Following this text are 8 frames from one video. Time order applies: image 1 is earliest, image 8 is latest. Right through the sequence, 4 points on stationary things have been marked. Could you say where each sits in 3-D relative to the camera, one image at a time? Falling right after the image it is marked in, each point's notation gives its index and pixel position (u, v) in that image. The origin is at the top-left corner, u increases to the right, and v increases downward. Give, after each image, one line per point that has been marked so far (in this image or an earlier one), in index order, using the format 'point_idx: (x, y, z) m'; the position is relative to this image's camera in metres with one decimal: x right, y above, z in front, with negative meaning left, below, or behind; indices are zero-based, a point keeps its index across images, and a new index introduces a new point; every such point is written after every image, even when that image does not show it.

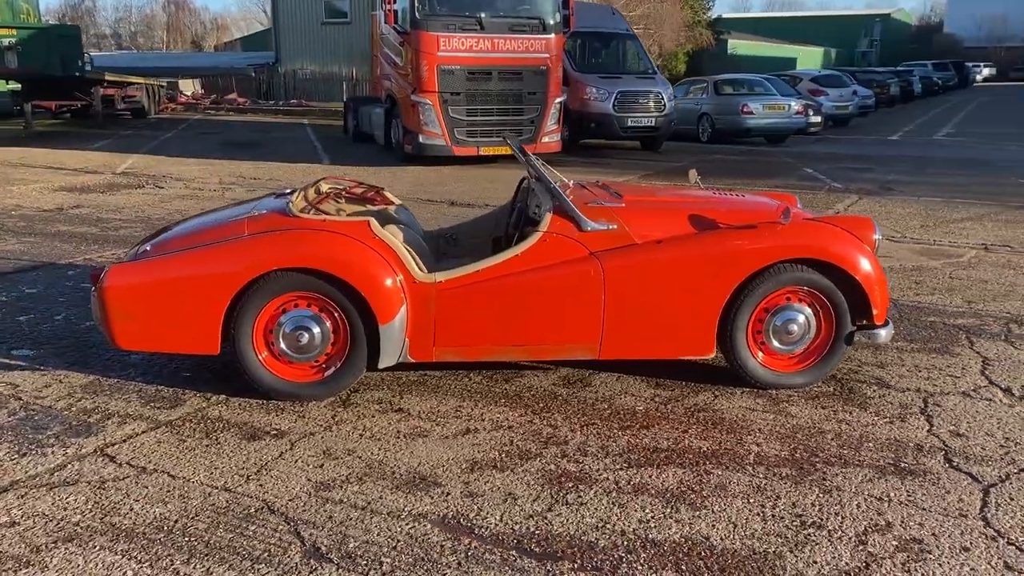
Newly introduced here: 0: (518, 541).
0: (0.0, -0.8, +2.9) m
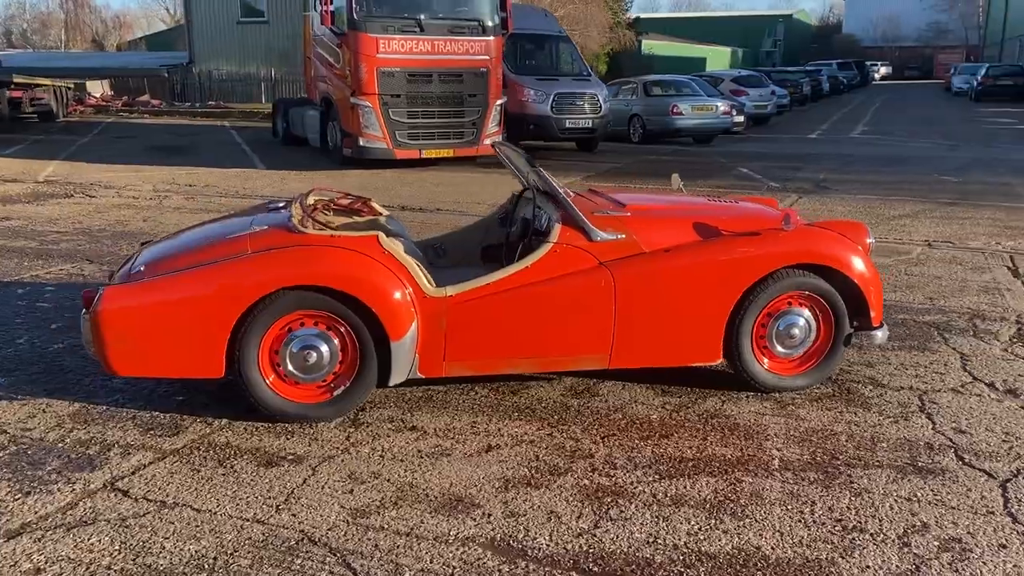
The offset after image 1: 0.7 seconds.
0: (+0.2, -0.9, +2.9) m
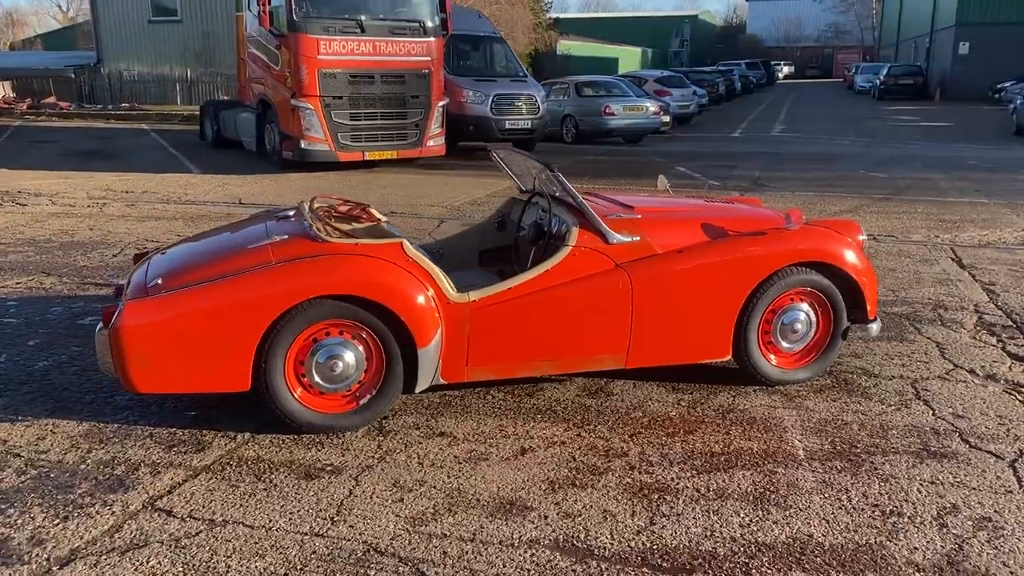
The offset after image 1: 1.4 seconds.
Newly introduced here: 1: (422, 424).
0: (+0.4, -0.9, +2.9) m
1: (-0.4, -0.6, +4.0) m
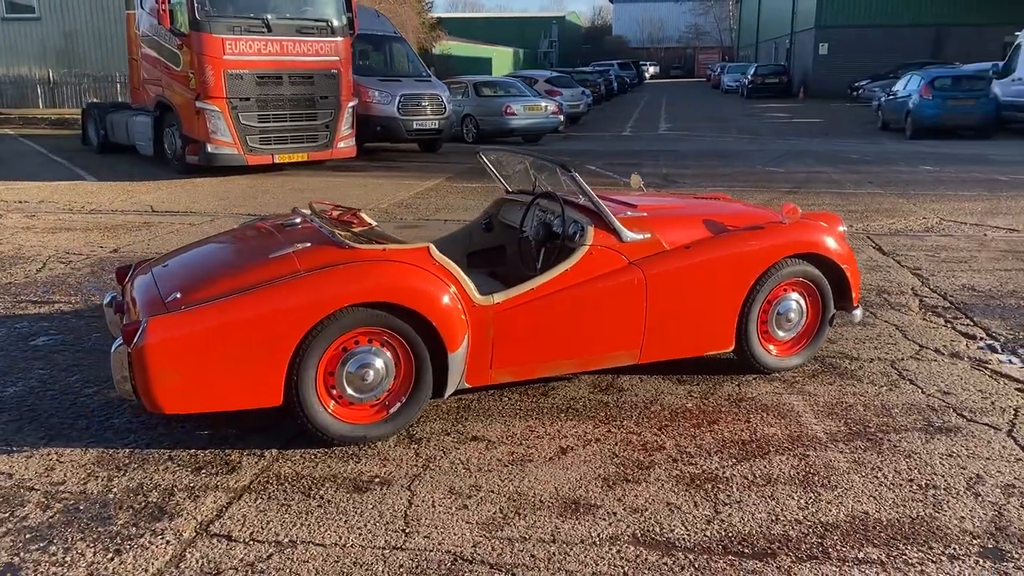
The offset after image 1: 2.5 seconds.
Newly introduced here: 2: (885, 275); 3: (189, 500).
0: (+0.7, -0.9, +3.0) m
1: (-0.3, -0.6, +4.0) m
2: (+3.1, +0.1, +7.4) m
3: (-1.2, -0.8, +3.3) m
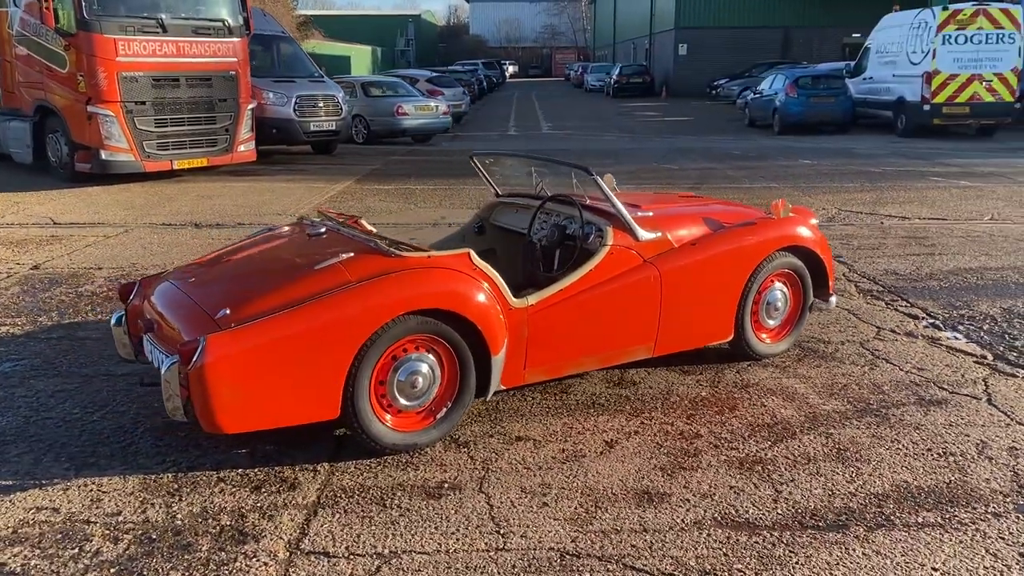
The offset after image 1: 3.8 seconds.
0: (+1.1, -0.9, +3.2) m
1: (-0.1, -0.7, +4.0) m
2: (+2.7, +0.2, +7.9) m
3: (-0.9, -0.9, +3.2) m
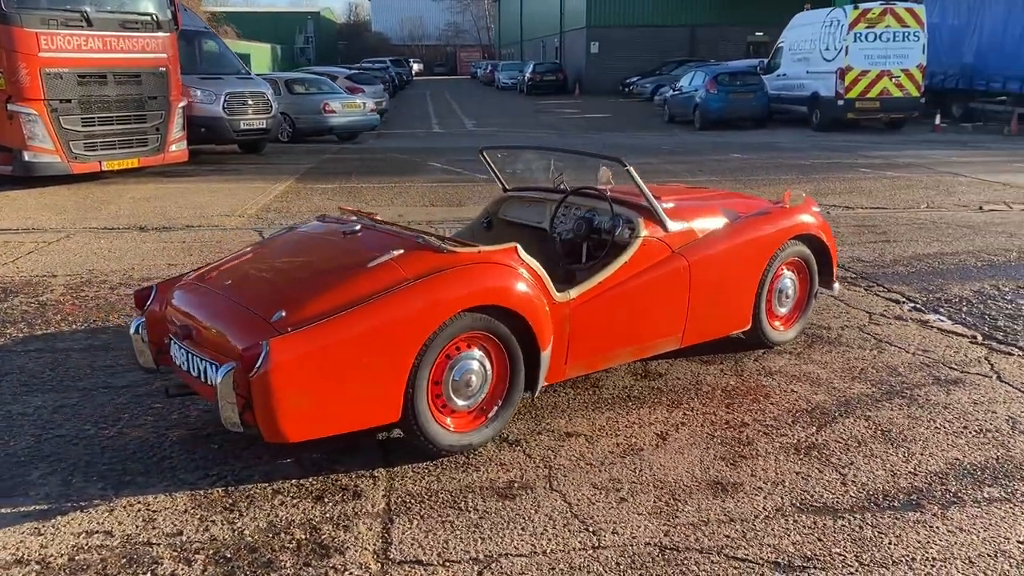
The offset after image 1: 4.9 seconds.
0: (+1.3, -0.8, +3.3) m
1: (+0.1, -0.6, +3.9) m
2: (+2.5, +0.3, +8.1) m
3: (-0.6, -0.9, +3.1) m
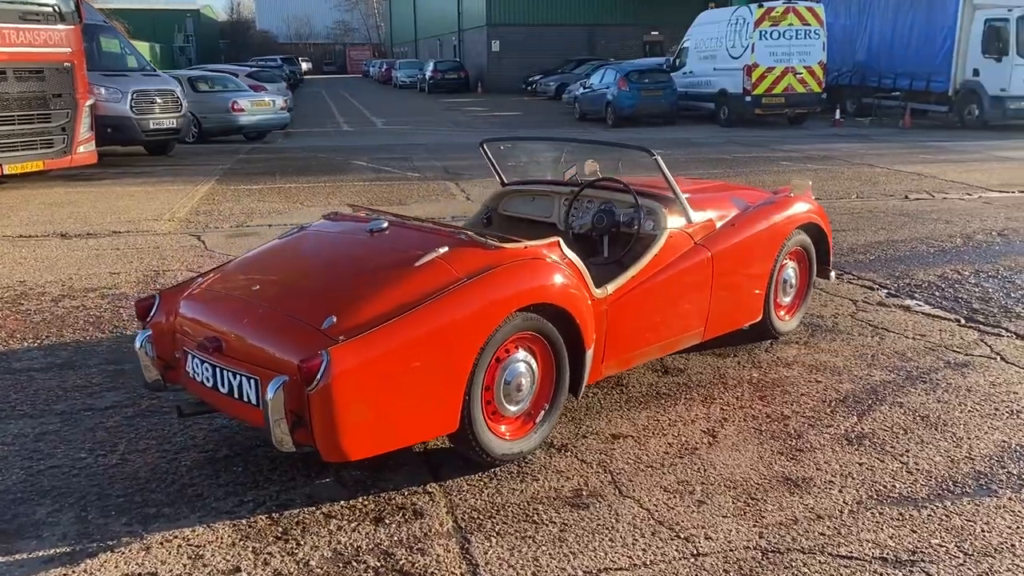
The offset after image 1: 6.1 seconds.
0: (+1.6, -0.7, +3.2) m
1: (+0.3, -0.6, +3.8) m
2: (+2.1, +0.4, +8.2) m
3: (-0.3, -0.9, +2.8) m
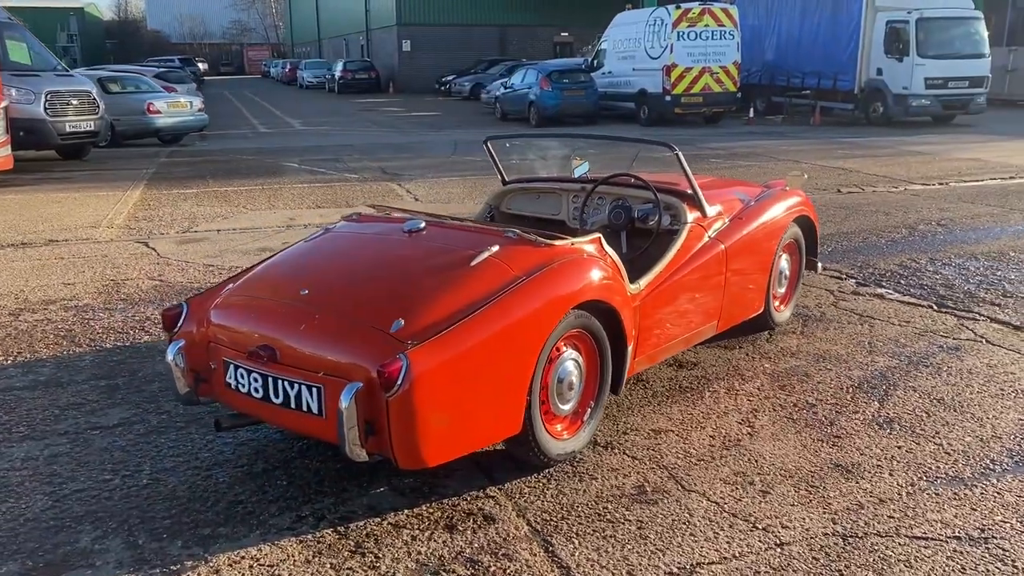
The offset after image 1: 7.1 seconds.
0: (+1.8, -0.7, +3.4) m
1: (+0.5, -0.6, +3.7) m
2: (+1.8, +0.5, +8.3) m
3: (0.0, -0.9, +2.7) m
